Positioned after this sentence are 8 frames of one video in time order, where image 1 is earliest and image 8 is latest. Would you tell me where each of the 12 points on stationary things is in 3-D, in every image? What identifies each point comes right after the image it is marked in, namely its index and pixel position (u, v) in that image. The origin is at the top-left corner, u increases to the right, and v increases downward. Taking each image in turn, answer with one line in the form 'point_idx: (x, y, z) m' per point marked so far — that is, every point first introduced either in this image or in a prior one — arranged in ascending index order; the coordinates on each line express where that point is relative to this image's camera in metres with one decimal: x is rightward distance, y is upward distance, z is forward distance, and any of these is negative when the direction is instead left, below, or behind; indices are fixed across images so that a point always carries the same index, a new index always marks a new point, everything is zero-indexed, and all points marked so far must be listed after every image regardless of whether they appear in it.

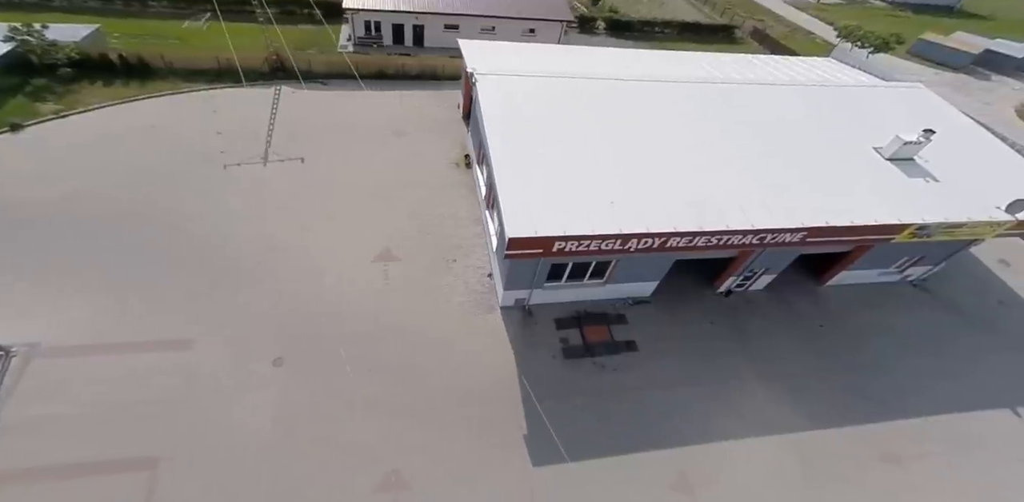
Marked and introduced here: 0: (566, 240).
0: (+1.6, +0.4, +12.2) m
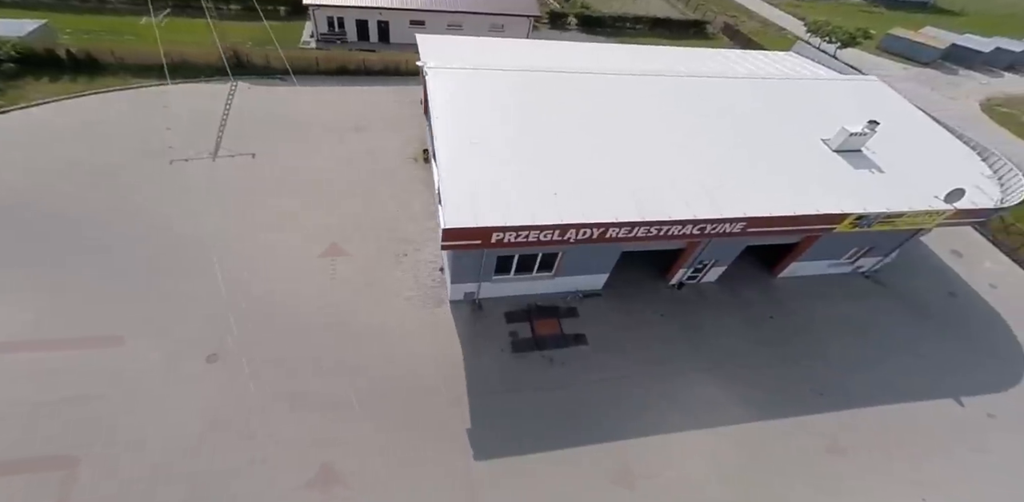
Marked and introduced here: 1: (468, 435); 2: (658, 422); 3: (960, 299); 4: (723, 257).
0: (-0.2, +0.6, +12.2) m
1: (-1.4, -5.7, +12.8) m
2: (+5.1, -5.8, +14.5) m
3: (+20.4, -2.2, +19.5) m
4: (+8.6, -0.1, +17.3) m
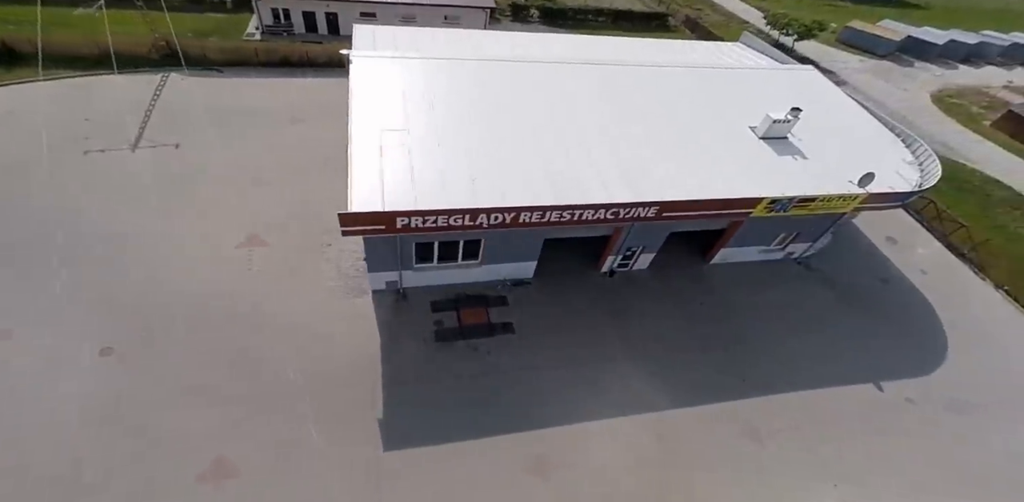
0: (-3.0, +1.0, +12.1) m
1: (-4.1, -5.3, +12.7) m
2: (+2.4, -5.3, +14.6) m
3: (+17.5, -1.5, +19.8) m
4: (+5.7, +0.4, +17.3) m
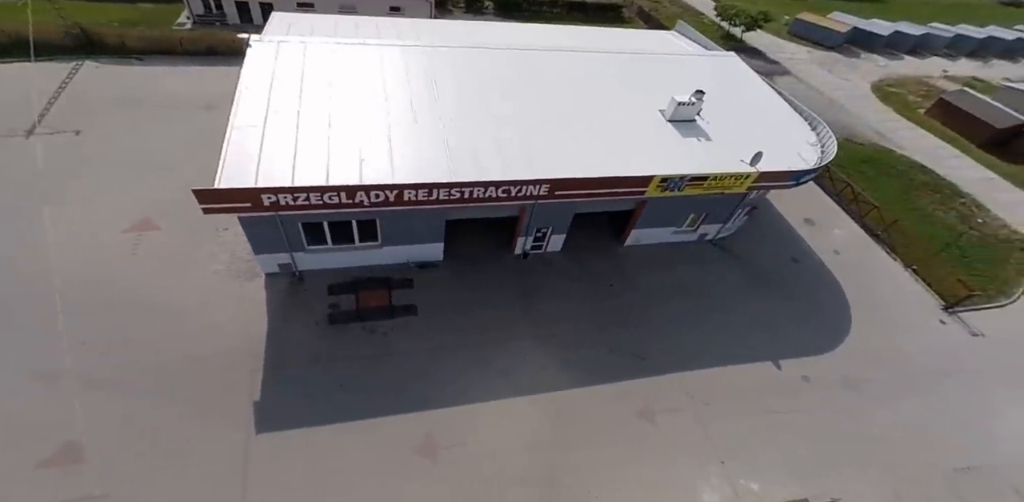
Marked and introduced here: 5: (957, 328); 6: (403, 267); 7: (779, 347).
0: (-6.7, +1.6, +12.0) m
1: (-7.7, -4.7, +12.6) m
2: (-1.3, -4.6, +14.6) m
3: (+13.7, -0.6, +20.2) m
4: (+2.0, +1.1, +17.4) m
5: (+19.0, -3.2, +18.3) m
6: (-4.3, -0.6, +16.8) m
7: (+10.9, -3.8, +17.4) m
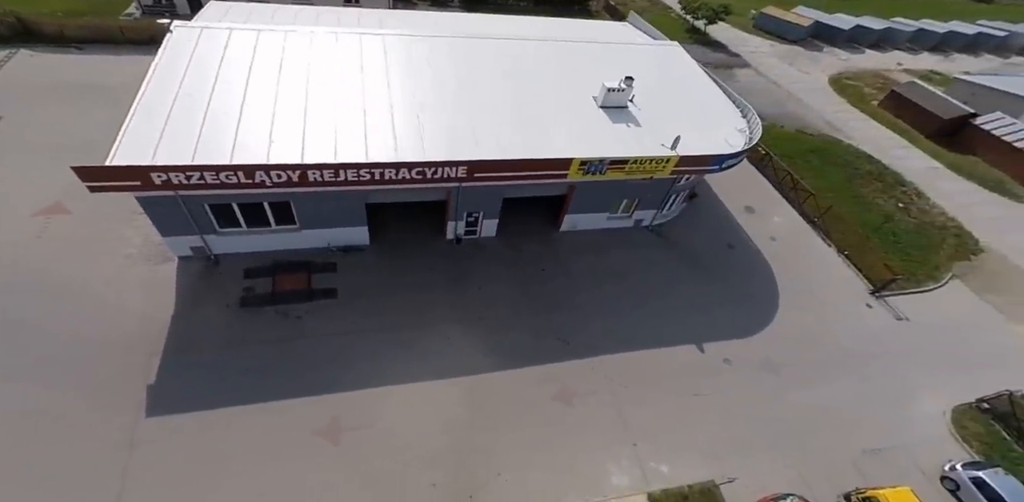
0: (-9.6, +2.2, +11.9) m
1: (-10.6, -4.1, +12.6) m
2: (-4.2, -4.0, +14.6) m
3: (+10.7, 0.0, +20.3) m
4: (-1.0, +1.7, +17.4) m
5: (+16.1, -2.6, +18.5) m
6: (-7.3, 0.0, +16.7) m
7: (+7.9, -3.2, +17.5) m
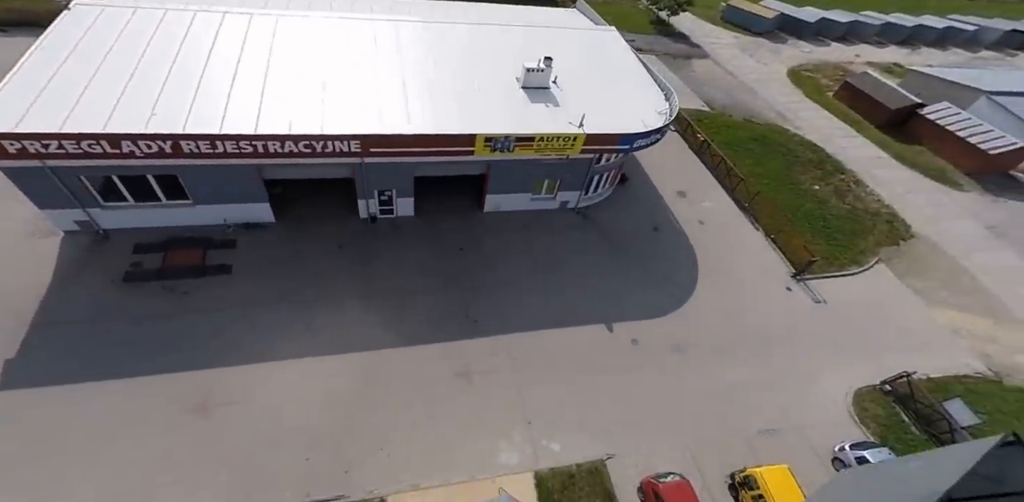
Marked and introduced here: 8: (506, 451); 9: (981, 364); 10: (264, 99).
0: (-13.2, +3.1, +11.7) m
1: (-14.3, -3.2, +12.3) m
2: (-7.9, -3.2, +14.4) m
3: (+7.0, +0.8, +20.1) m
4: (-4.7, +2.6, +17.2) m
5: (+12.4, -1.9, +18.3) m
6: (-10.9, +0.9, +16.5) m
7: (+4.3, -2.4, +17.3) m
8: (-0.2, -6.3, +13.4) m
9: (+18.1, -4.4, +16.5) m
10: (-9.0, +5.5, +15.5) m
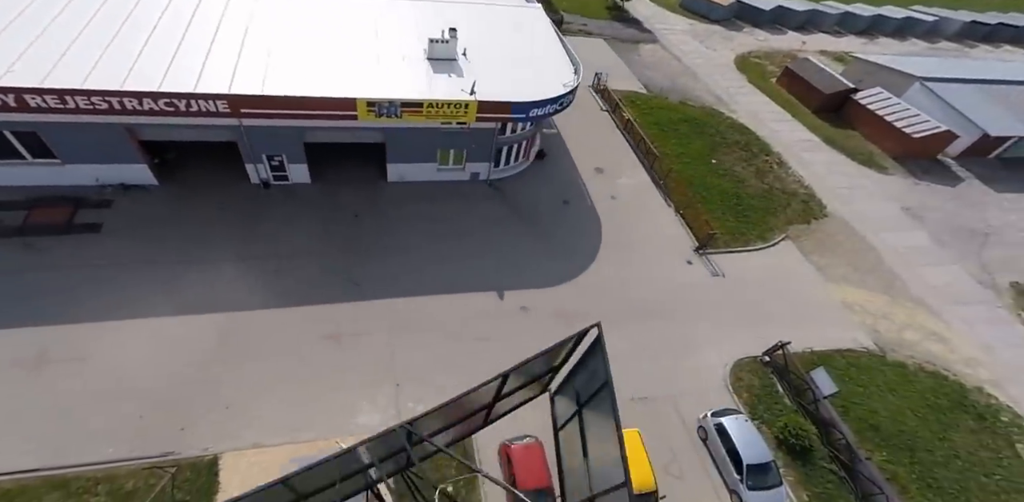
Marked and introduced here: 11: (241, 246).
0: (-17.5, +4.5, +11.4) m
1: (-18.6, -1.8, +12.1) m
2: (-12.2, -1.8, +14.2) m
3: (+2.7, +1.9, +20.0) m
4: (-8.9, +3.9, +17.0) m
5: (+8.1, -0.8, +18.2) m
6: (-15.2, +2.2, +16.2) m
7: (-0.1, -1.2, +17.1) m
8: (-4.6, -5.0, +13.3) m
9: (+13.8, -3.4, +16.5) m
10: (-13.2, +6.9, +15.2) m
11: (-10.0, 0.0, +16.4) m
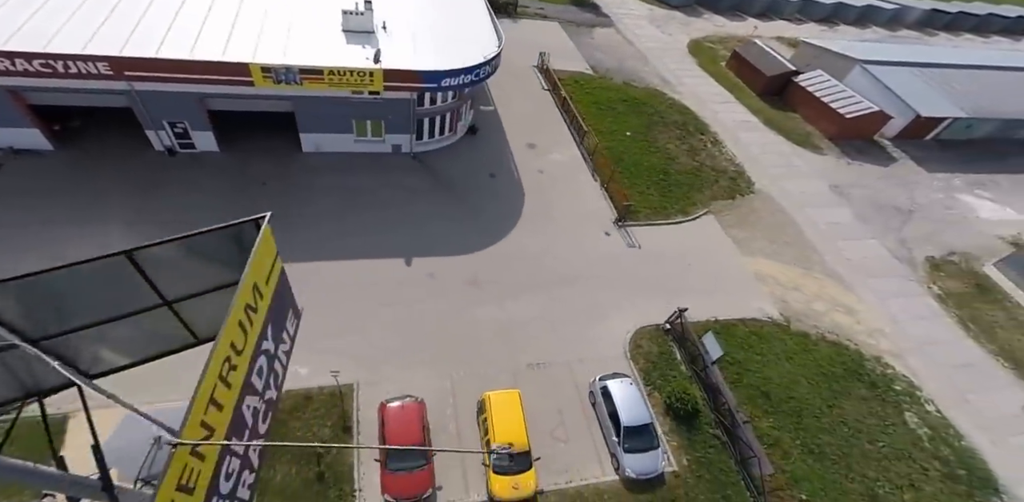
0: (-20.9, +5.7, +11.0) m
1: (-22.1, -0.6, +11.7) m
2: (-15.8, -0.6, +13.9) m
3: (-0.9, +3.1, +19.9) m
4: (-12.5, +5.1, +16.7) m
5: (+4.5, +0.4, +18.2) m
6: (-18.7, +3.5, +15.9) m
7: (-3.7, -0.1, +17.0) m
8: (-8.1, -3.9, +13.1) m
9: (+10.2, -2.3, +16.5) m
10: (-16.7, +8.1, +14.9) m
11: (-13.6, +1.2, +16.1) m
